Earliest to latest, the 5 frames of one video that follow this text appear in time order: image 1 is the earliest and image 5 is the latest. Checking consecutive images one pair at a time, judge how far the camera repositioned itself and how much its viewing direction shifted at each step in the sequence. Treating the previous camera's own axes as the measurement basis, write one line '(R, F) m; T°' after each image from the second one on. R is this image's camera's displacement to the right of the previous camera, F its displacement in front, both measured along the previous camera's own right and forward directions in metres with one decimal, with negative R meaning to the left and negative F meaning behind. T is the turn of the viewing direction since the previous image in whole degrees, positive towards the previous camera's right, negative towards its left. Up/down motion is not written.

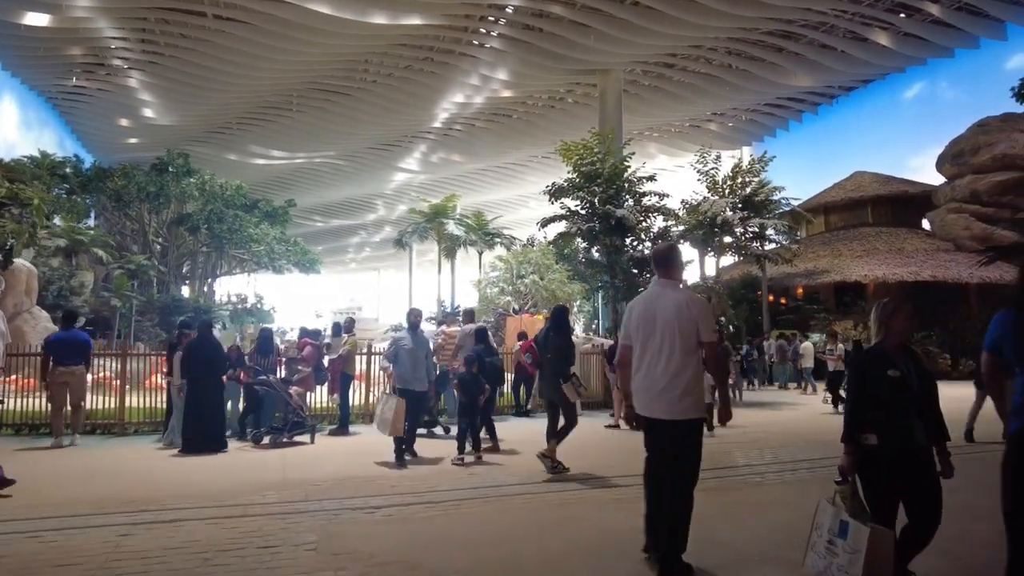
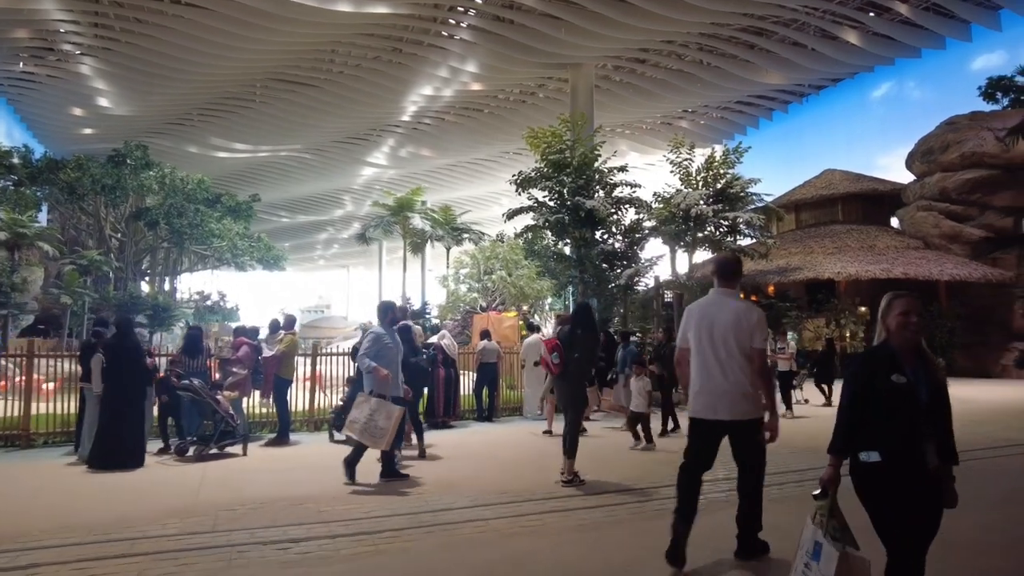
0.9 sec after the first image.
(+0.2, +0.8) m; +2°
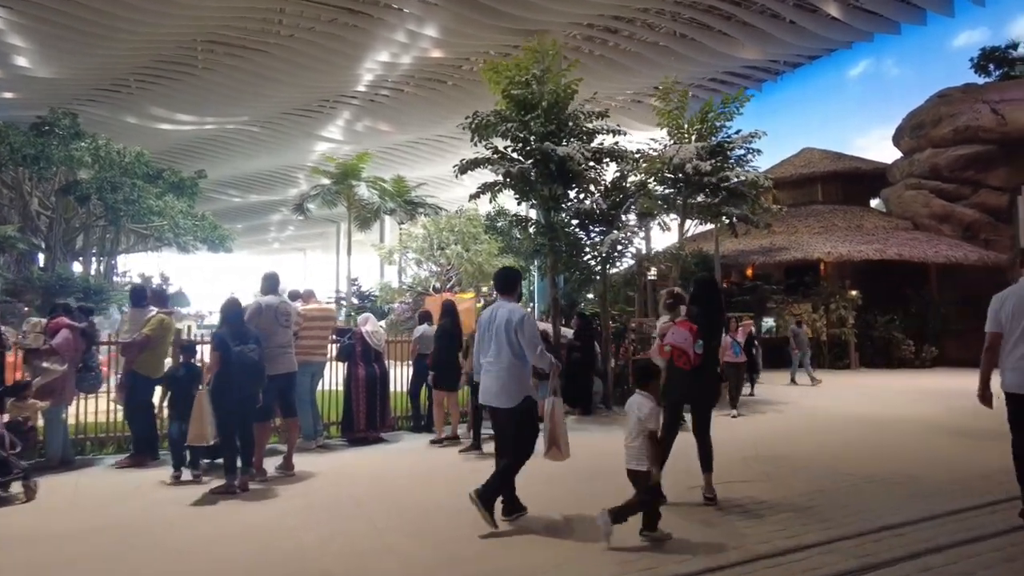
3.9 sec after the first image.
(+0.2, +2.7) m; +3°
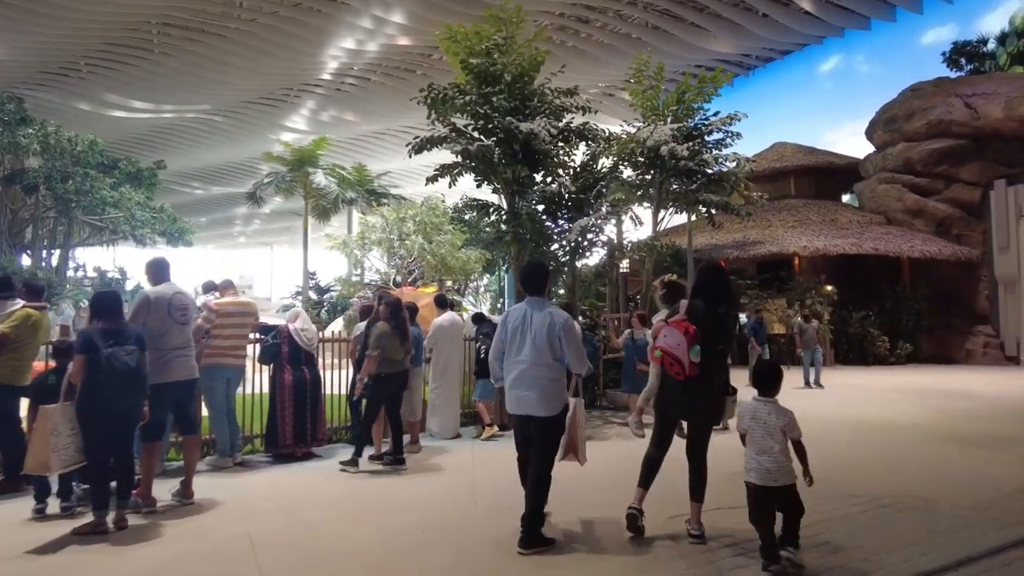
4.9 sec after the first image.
(+0.2, +1.0) m; +2°
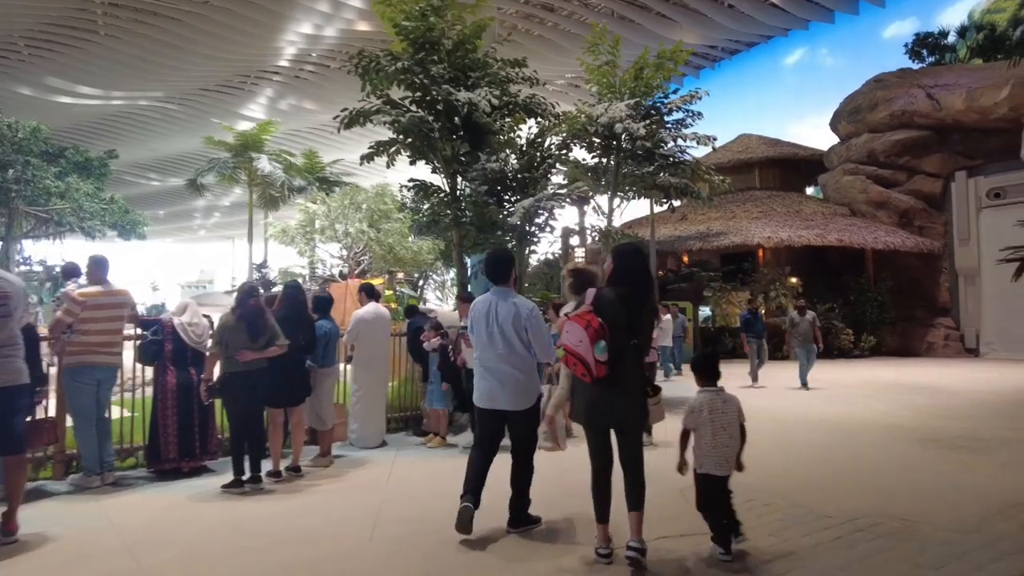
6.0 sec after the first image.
(+0.4, +0.8) m; +3°
